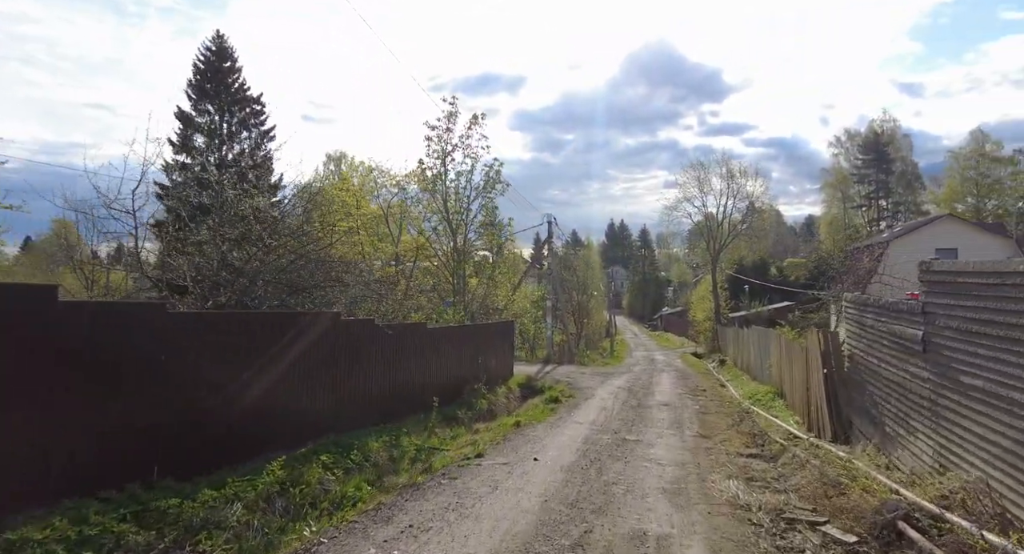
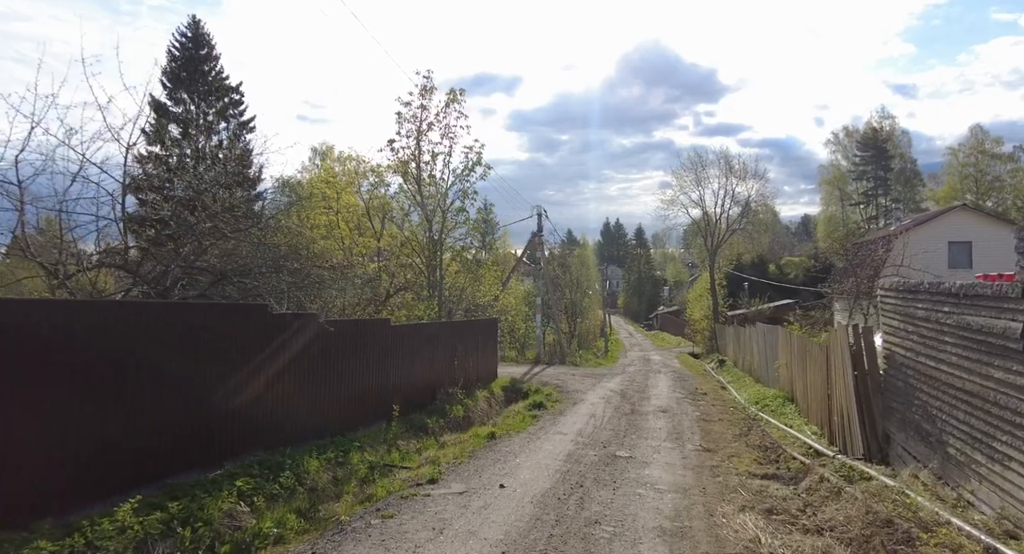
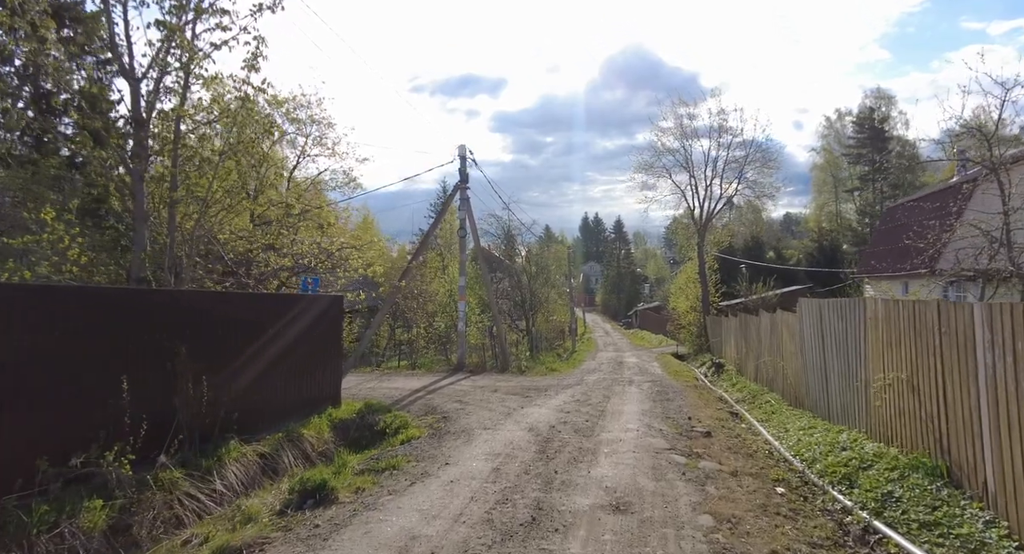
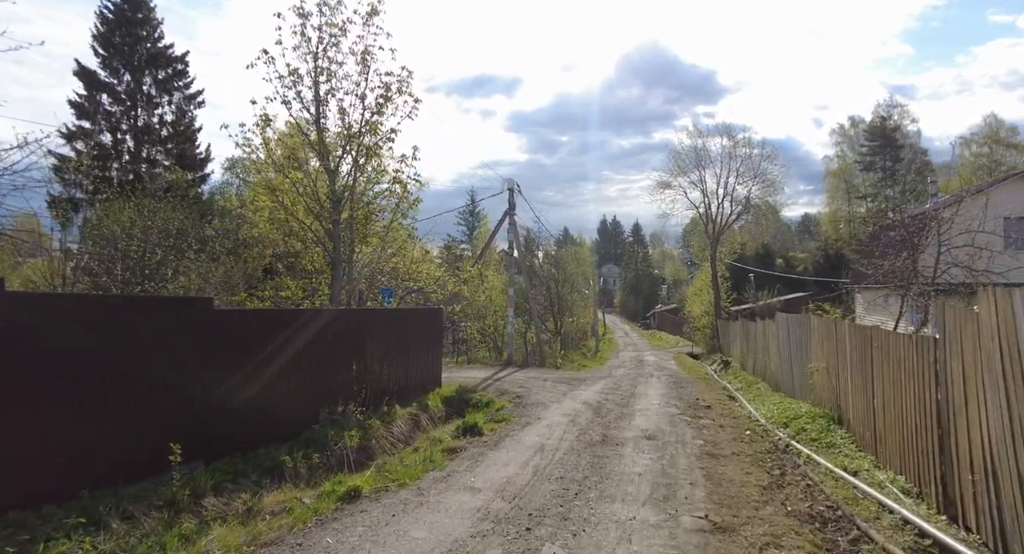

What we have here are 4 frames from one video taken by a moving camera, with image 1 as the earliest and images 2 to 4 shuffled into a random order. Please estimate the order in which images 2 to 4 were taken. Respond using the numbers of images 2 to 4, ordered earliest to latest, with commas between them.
2, 4, 3
